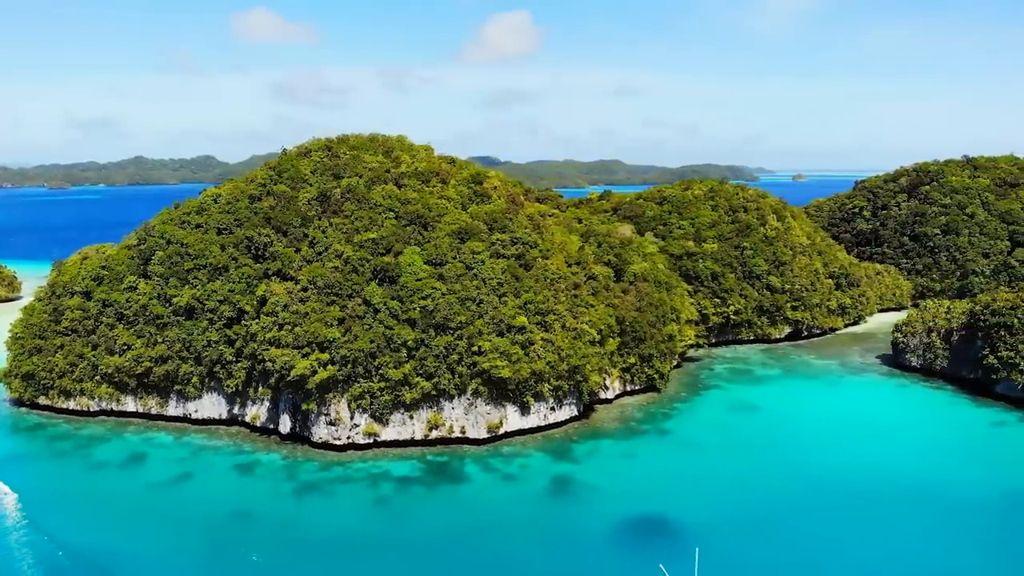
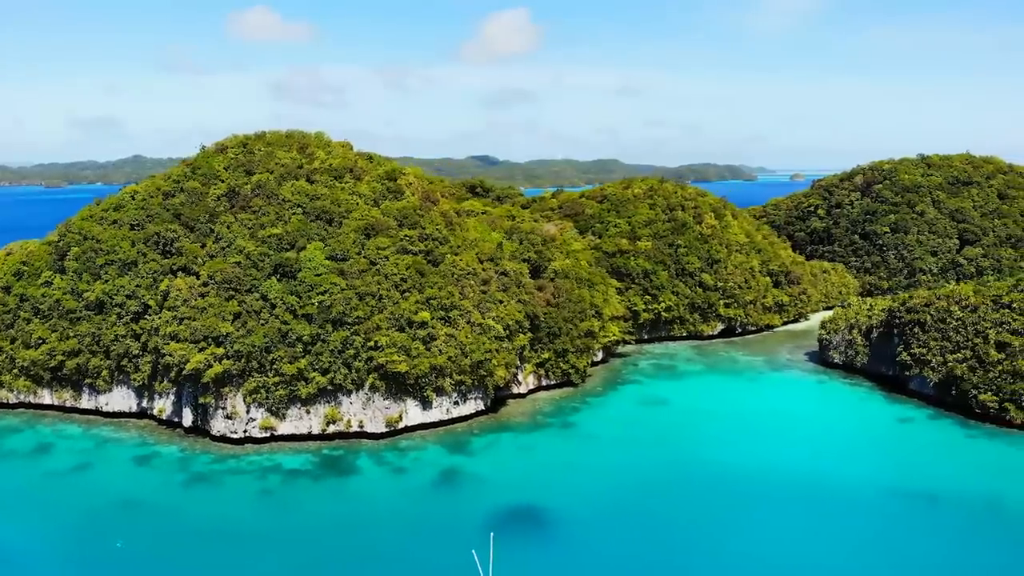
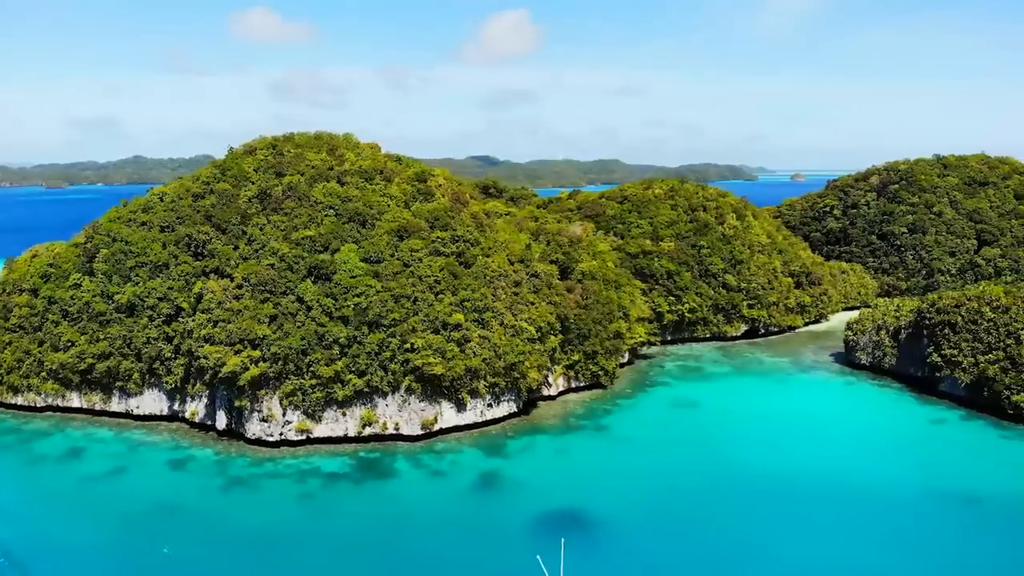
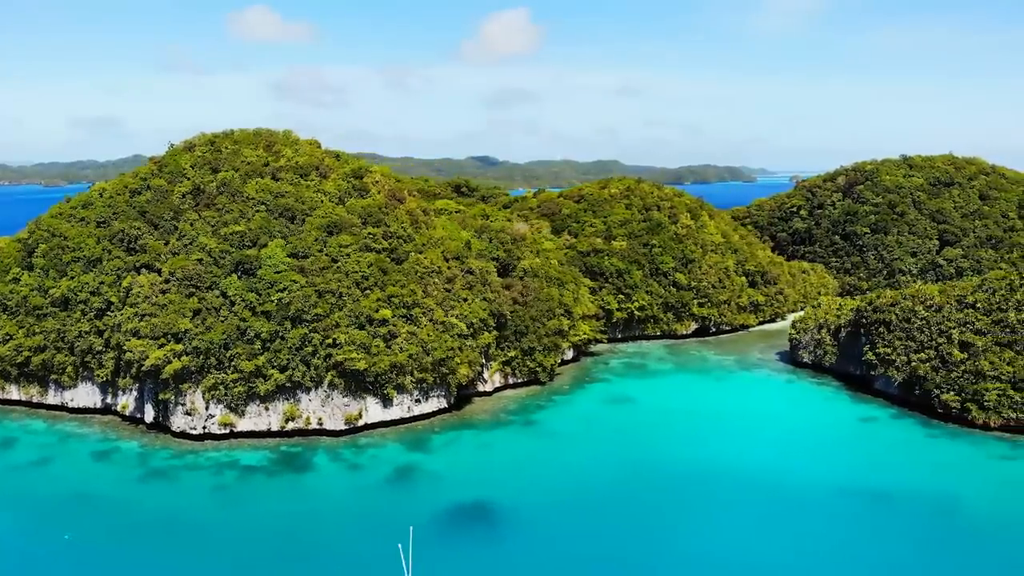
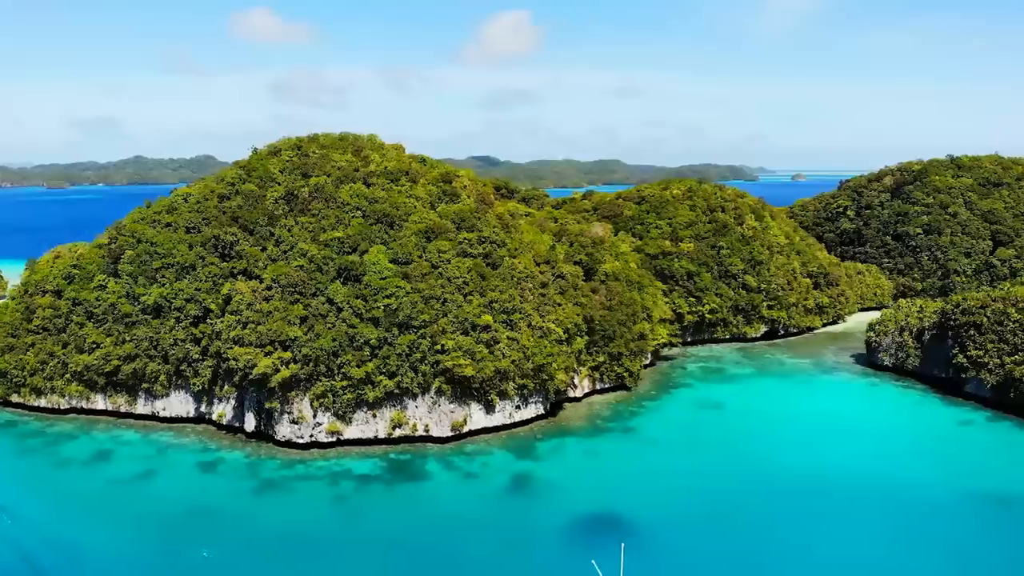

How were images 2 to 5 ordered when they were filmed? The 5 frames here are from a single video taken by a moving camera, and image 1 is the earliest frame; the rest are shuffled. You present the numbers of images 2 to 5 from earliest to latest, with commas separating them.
5, 3, 2, 4
